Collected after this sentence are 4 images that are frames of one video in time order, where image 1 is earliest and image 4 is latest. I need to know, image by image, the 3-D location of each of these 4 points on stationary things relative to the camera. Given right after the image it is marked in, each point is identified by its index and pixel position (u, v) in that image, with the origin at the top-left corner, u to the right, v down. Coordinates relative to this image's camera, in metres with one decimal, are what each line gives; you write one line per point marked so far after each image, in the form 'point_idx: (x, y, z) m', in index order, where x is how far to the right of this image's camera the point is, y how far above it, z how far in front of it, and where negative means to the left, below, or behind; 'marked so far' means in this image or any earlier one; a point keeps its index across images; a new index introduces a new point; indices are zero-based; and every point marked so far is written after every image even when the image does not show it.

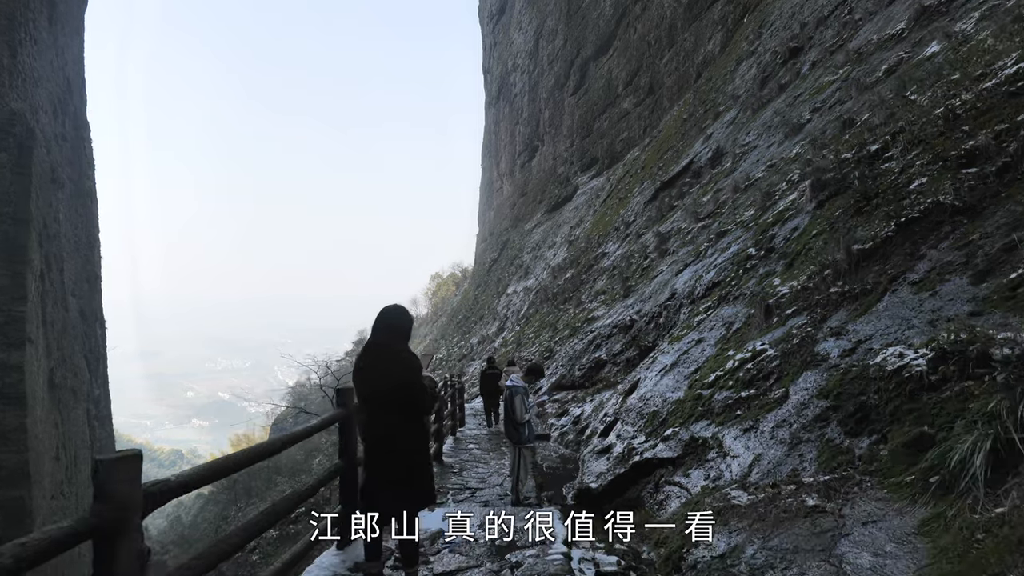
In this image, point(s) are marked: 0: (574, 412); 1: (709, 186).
0: (+1.0, -2.1, +10.3) m
1: (+5.4, +2.8, +17.2) m
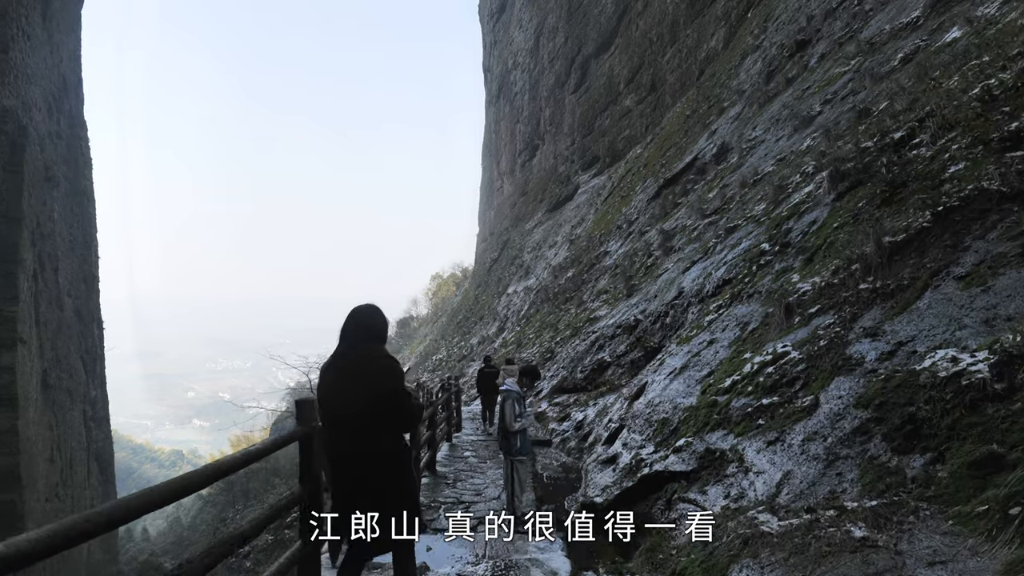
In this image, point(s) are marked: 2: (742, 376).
0: (+1.0, -2.0, +9.8) m
1: (+5.4, +2.8, +16.7) m
2: (+1.9, -0.7, +5.2) m
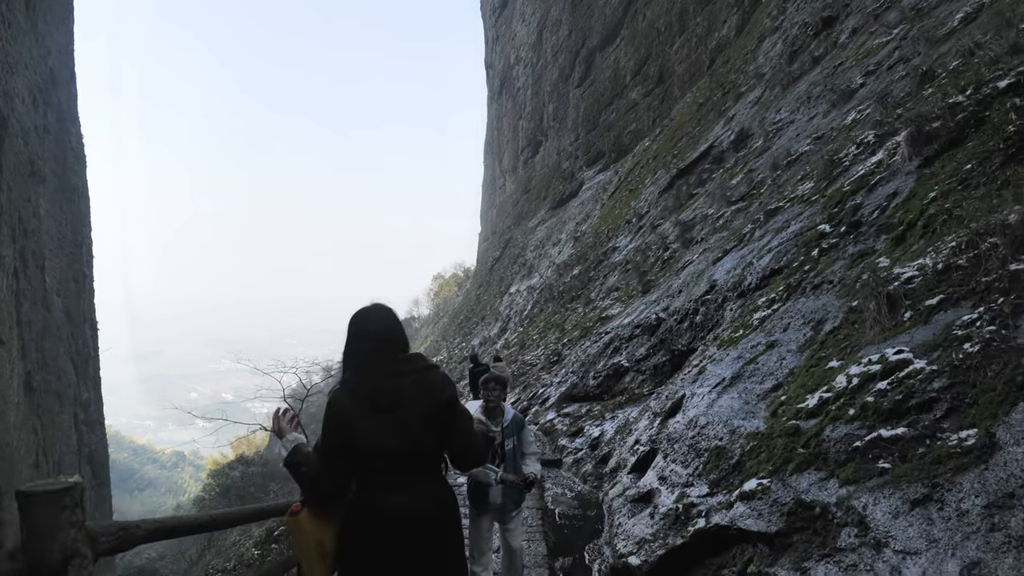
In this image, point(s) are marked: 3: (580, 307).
0: (+1.0, -1.9, +8.3) m
1: (+5.5, +2.9, +15.2) m
2: (+2.0, -0.6, +3.8) m
3: (+2.1, -0.6, +19.1) m
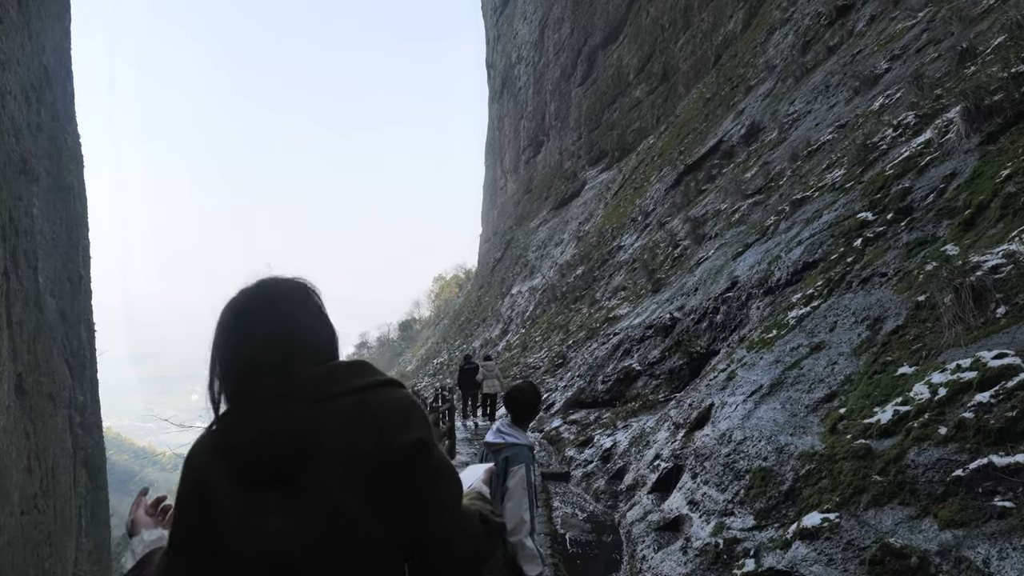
0: (+1.1, -1.9, +7.6) m
1: (+5.6, +2.9, +14.5) m
2: (+2.0, -0.6, +3.1) m
3: (+2.2, -0.6, +18.4) m
